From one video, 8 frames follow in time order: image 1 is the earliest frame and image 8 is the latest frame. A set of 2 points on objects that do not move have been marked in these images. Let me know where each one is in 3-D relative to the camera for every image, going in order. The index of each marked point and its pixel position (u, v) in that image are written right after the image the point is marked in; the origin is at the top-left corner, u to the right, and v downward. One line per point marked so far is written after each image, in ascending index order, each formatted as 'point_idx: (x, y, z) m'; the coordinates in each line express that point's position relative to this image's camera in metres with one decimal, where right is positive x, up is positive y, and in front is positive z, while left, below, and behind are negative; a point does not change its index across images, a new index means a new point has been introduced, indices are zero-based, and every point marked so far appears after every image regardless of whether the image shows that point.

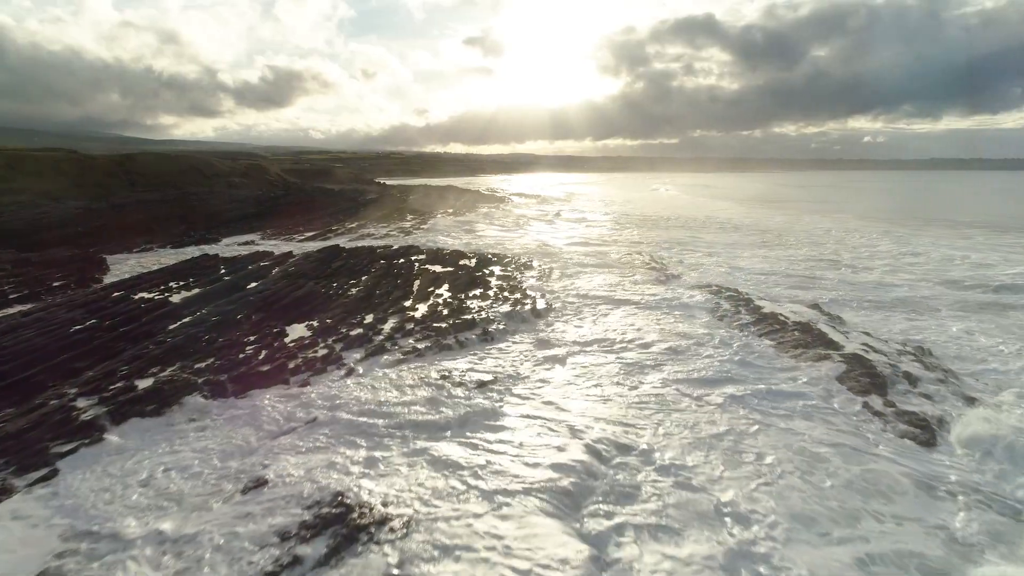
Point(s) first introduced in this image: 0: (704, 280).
0: (+6.1, +0.3, +20.3) m
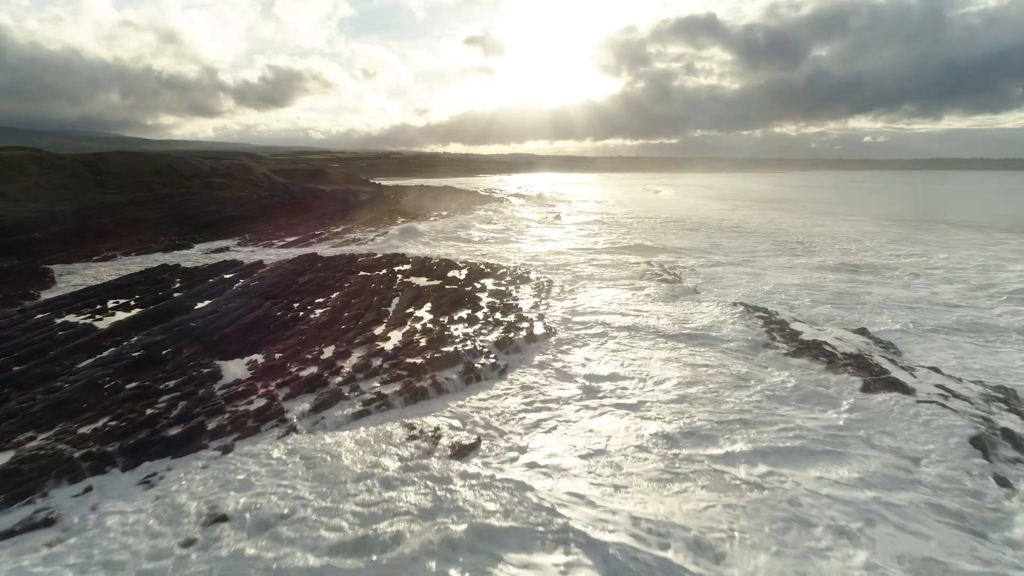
0: (+6.0, -0.2, +17.8) m
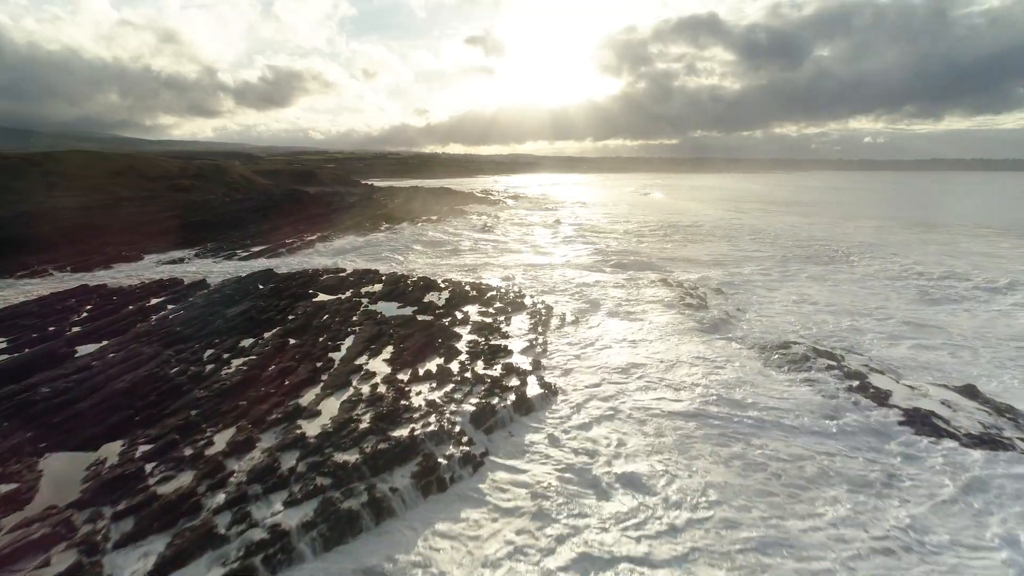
0: (+5.8, -0.9, +14.2) m
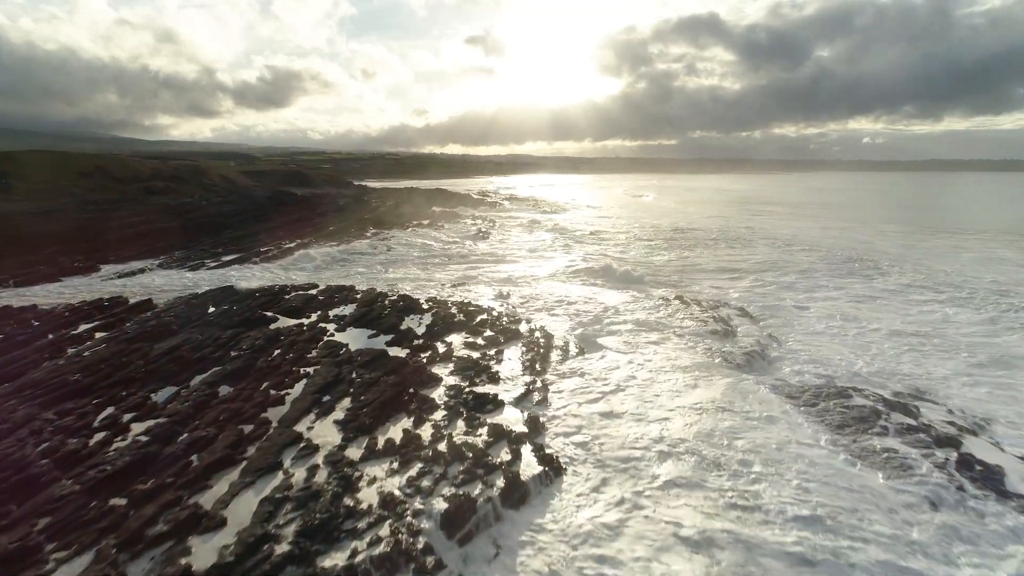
0: (+5.6, -1.5, +11.8) m
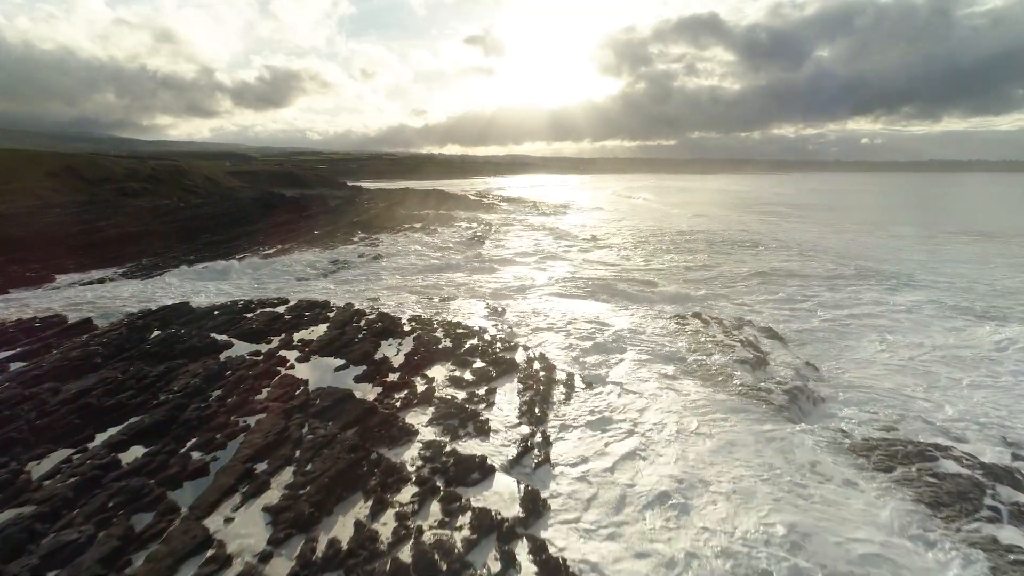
0: (+5.5, -1.9, +9.7) m
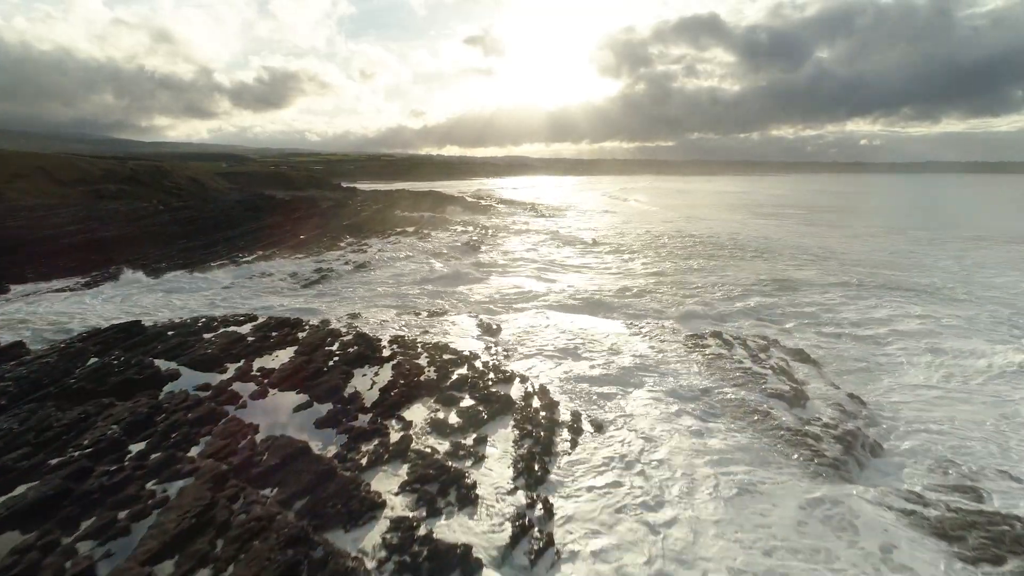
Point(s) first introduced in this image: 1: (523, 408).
0: (+5.5, -2.2, +7.9) m
1: (+0.2, -1.8, +9.1) m
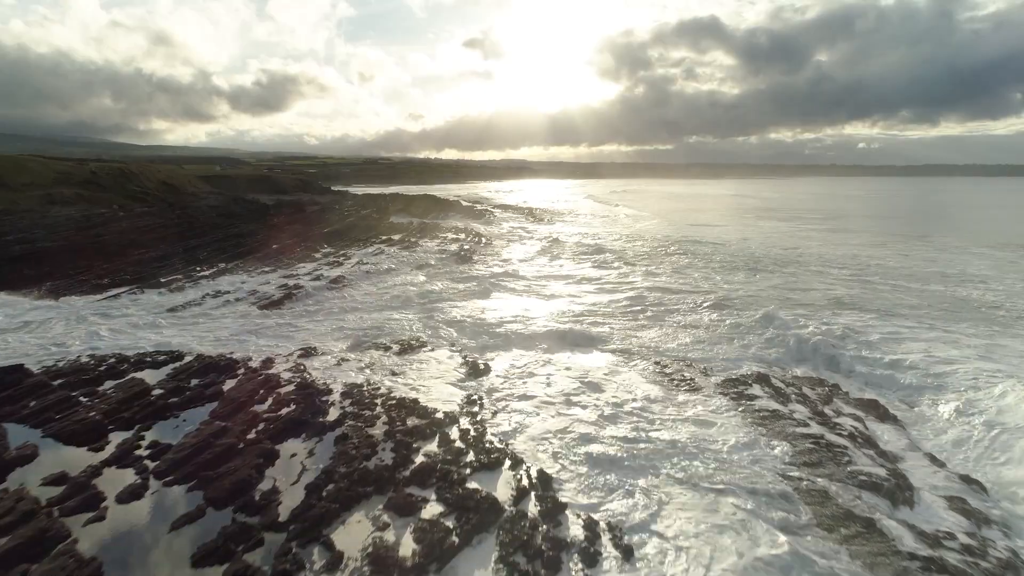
0: (+5.3, -2.7, +4.9) m
1: (0.0, -2.4, +6.2) m
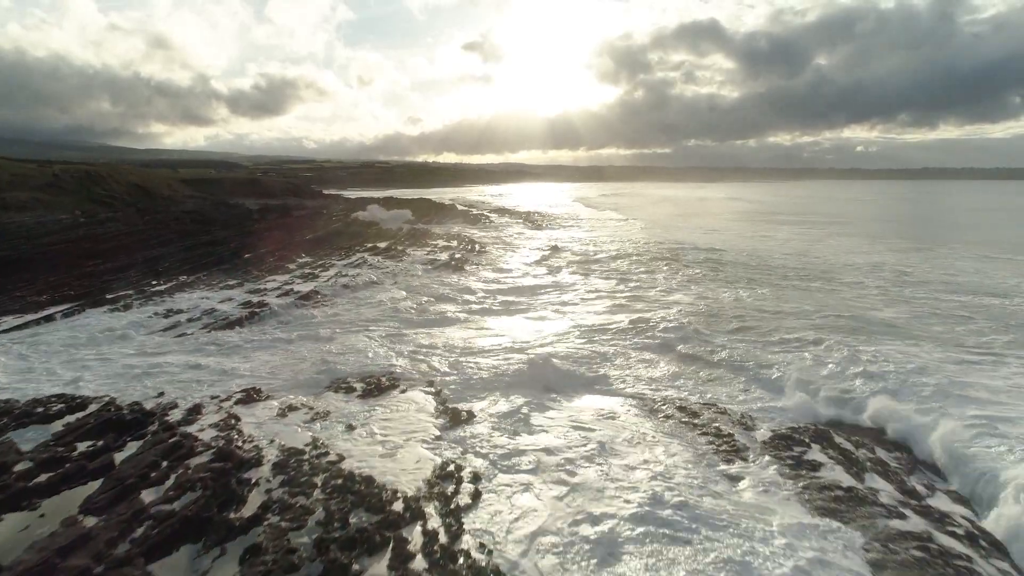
0: (+5.2, -3.1, +2.5) m
1: (-0.1, -2.8, +3.8) m
